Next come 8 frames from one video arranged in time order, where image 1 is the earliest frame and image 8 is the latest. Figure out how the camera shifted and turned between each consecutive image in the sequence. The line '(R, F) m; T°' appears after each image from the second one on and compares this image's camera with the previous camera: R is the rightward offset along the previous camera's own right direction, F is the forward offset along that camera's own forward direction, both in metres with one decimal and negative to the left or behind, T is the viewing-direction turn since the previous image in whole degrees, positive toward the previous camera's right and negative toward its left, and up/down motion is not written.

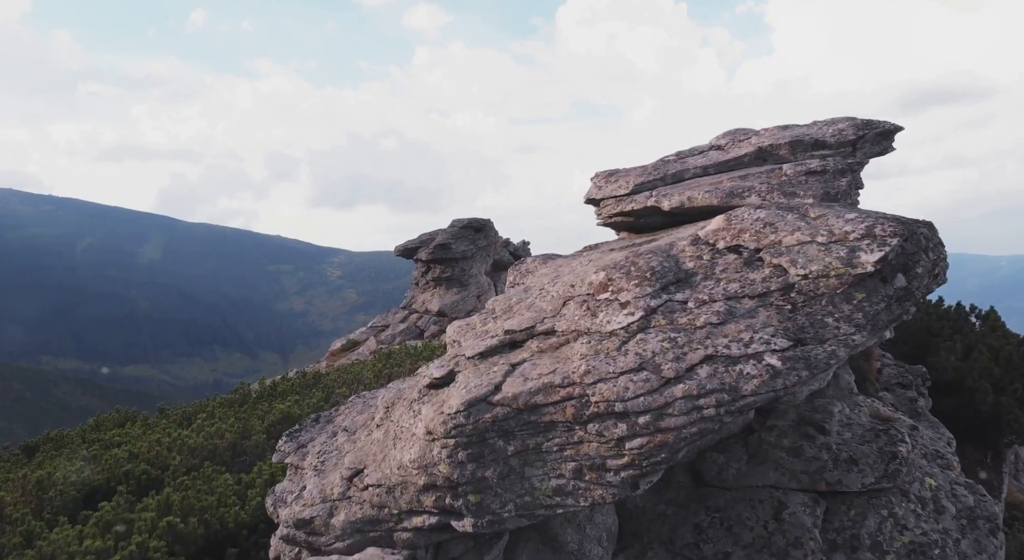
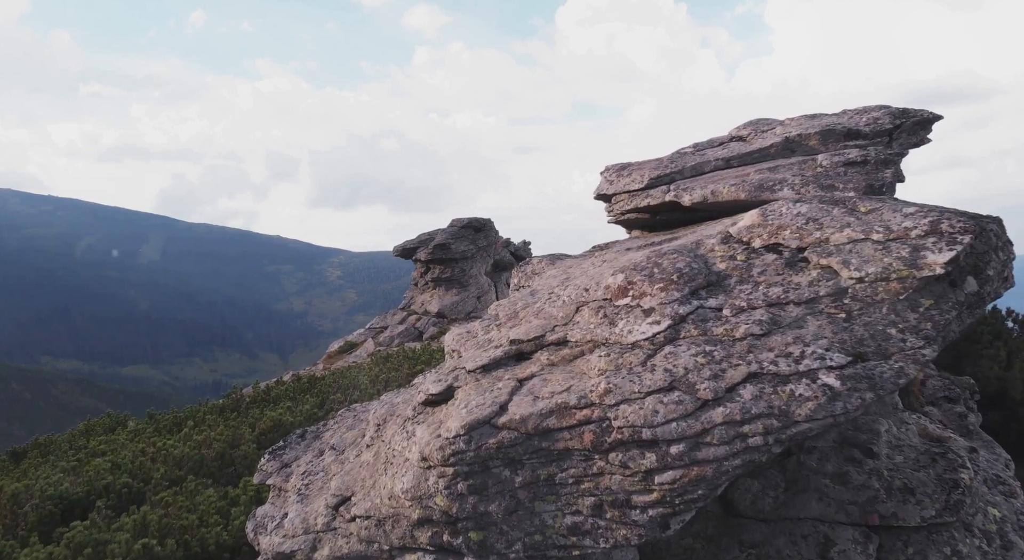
(-0.1, +1.5) m; 0°
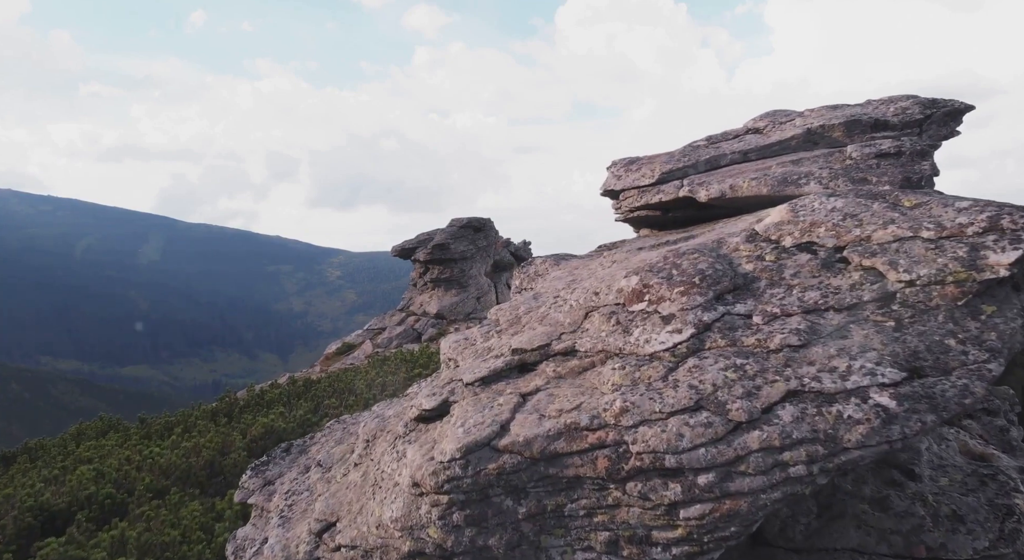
(0.0, +1.1) m; 0°
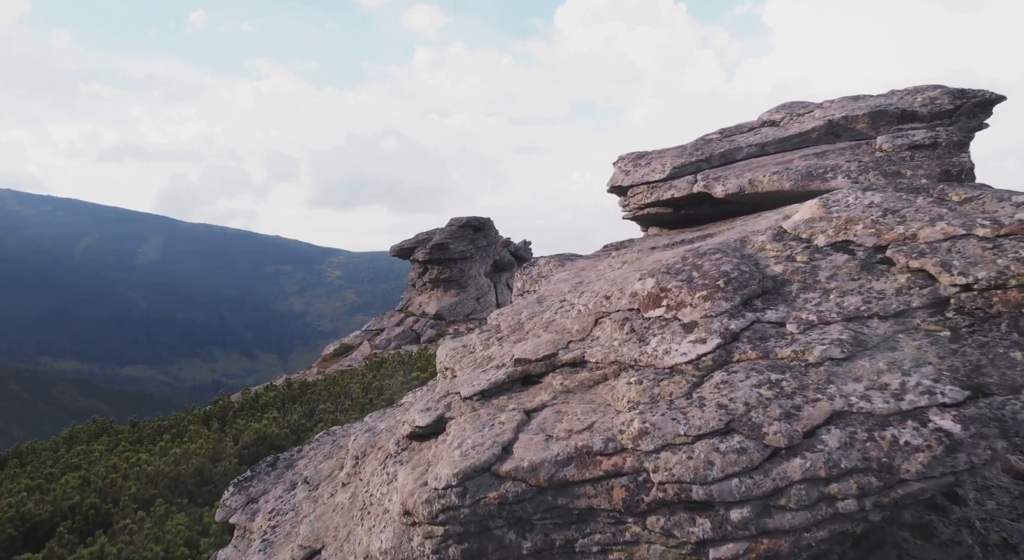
(0.0, +0.9) m; 0°
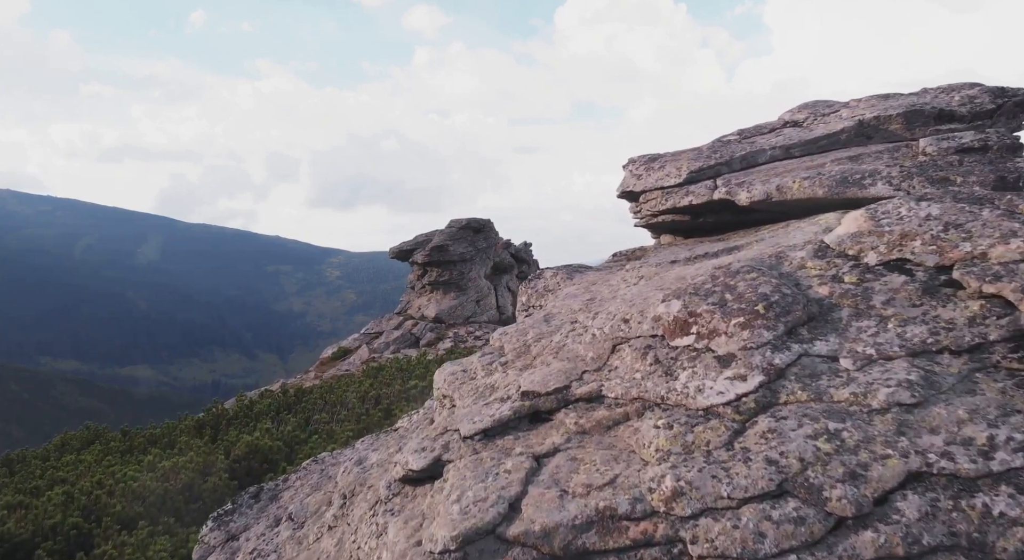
(-0.1, +1.1) m; 0°
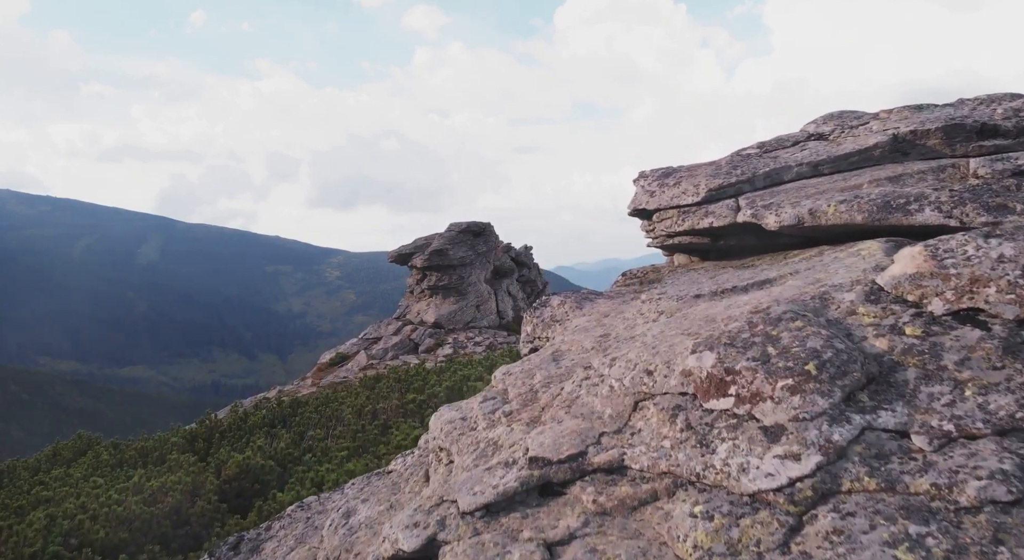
(-0.1, +1.0) m; 0°
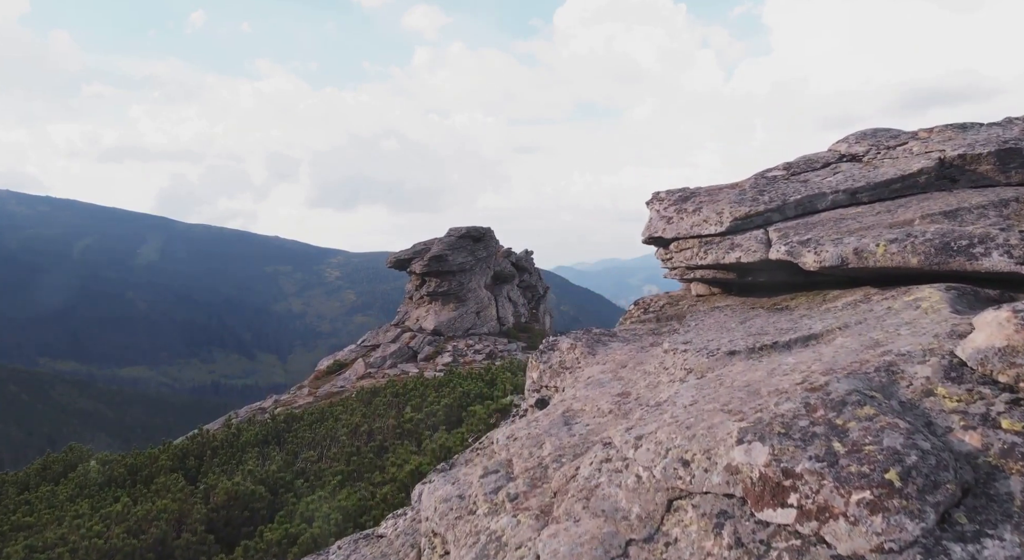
(-0.1, +1.2) m; 0°
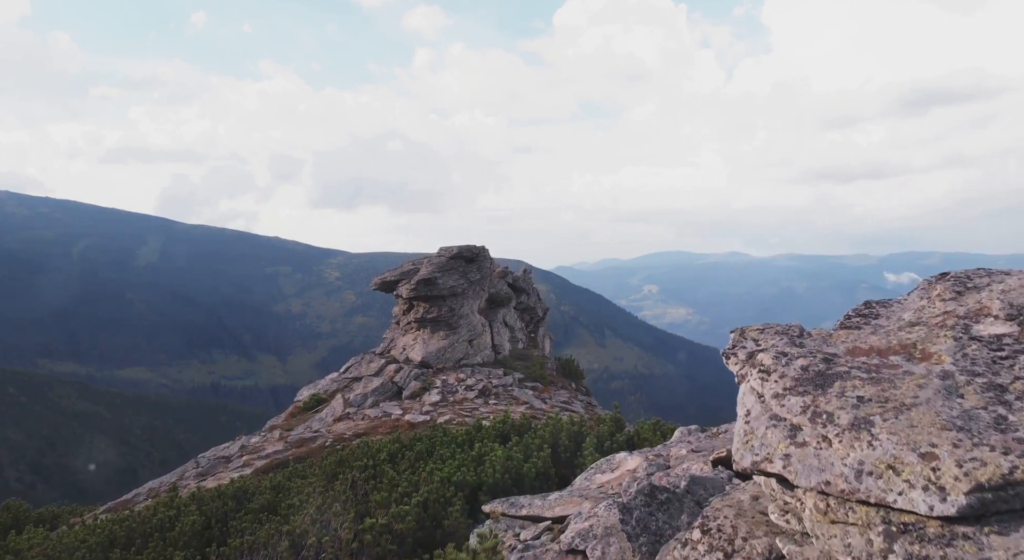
(+0.3, +6.2) m; 0°
